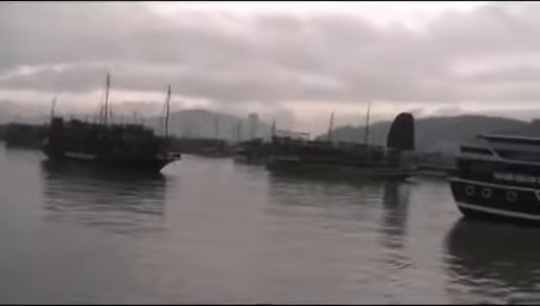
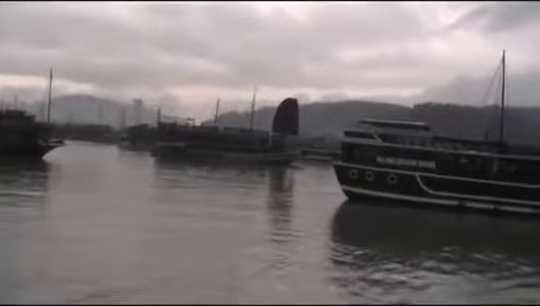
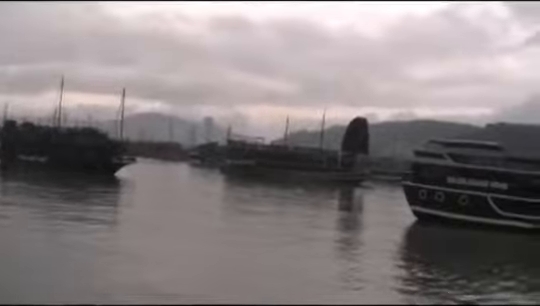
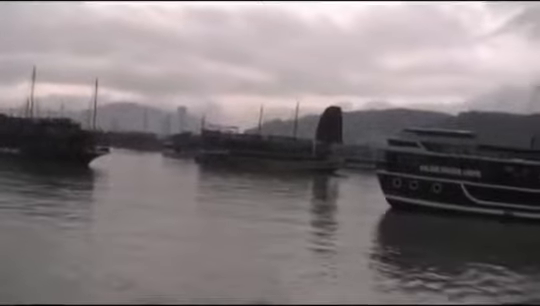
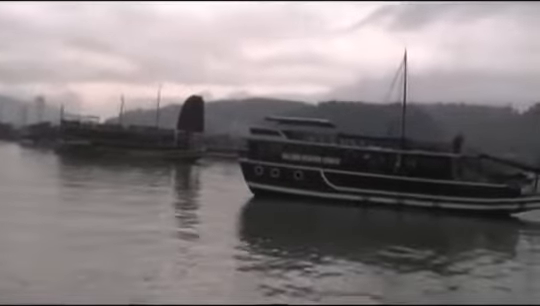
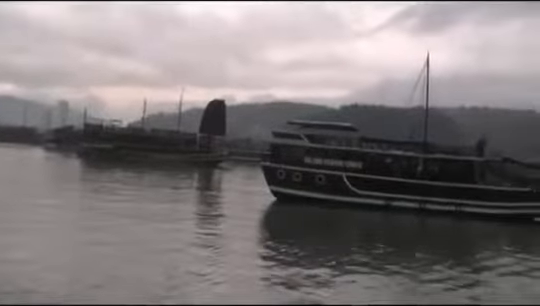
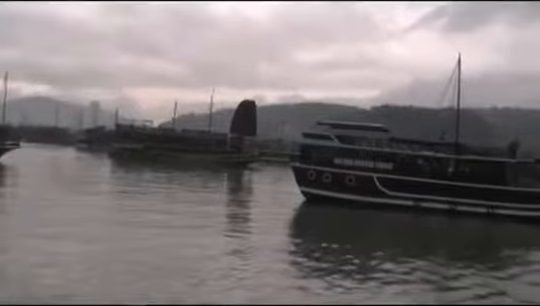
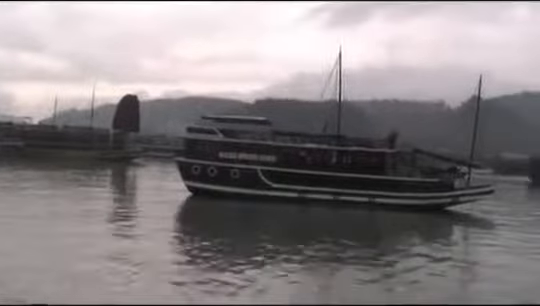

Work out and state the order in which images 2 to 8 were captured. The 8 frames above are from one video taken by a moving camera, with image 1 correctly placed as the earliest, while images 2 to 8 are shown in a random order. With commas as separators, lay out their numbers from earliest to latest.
3, 4, 2, 7, 6, 5, 8
